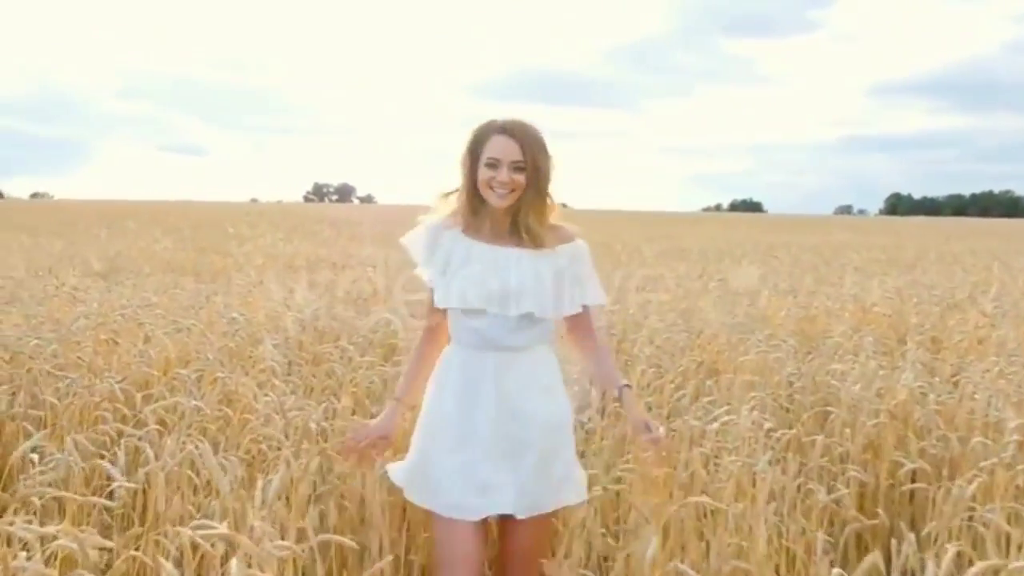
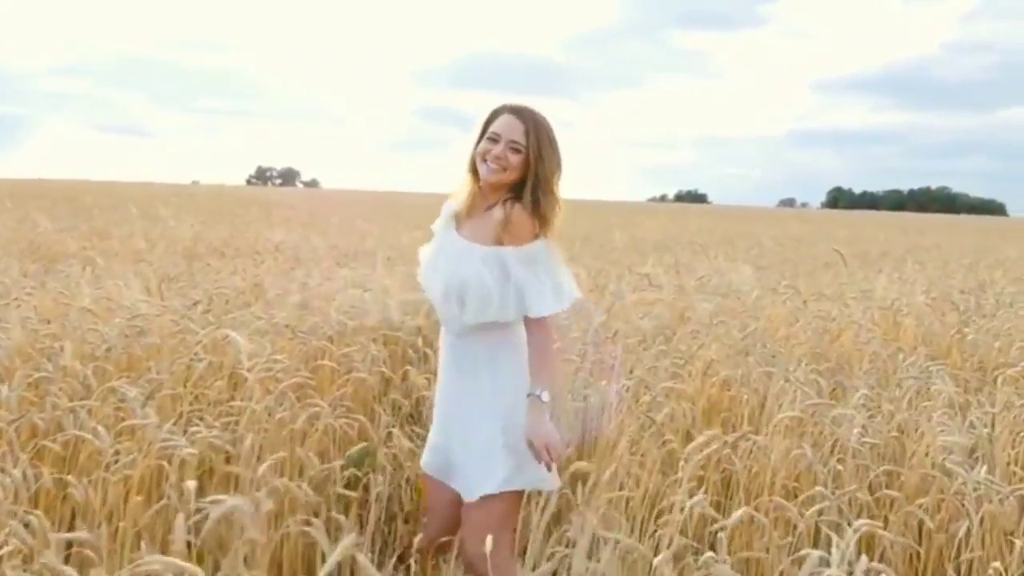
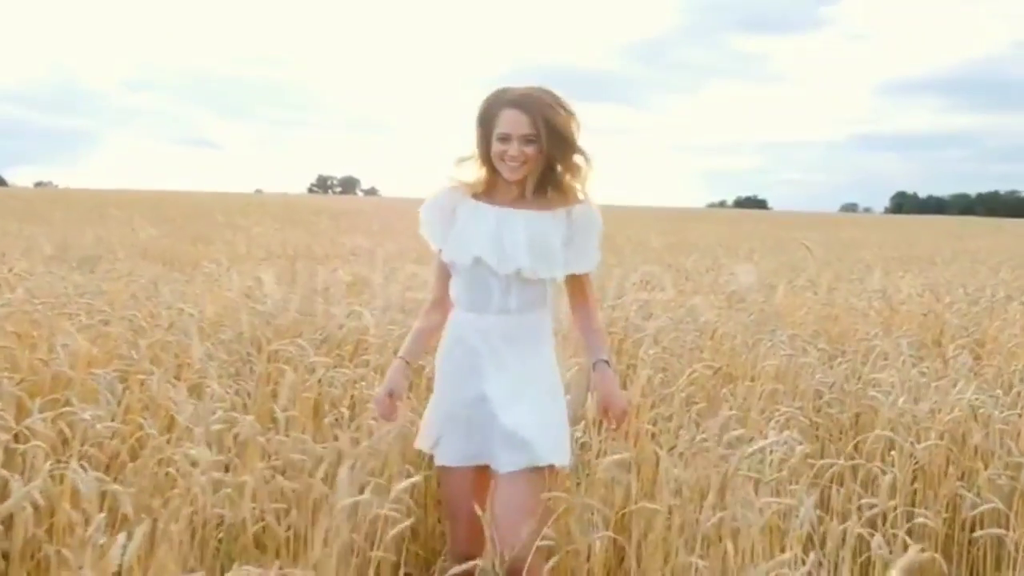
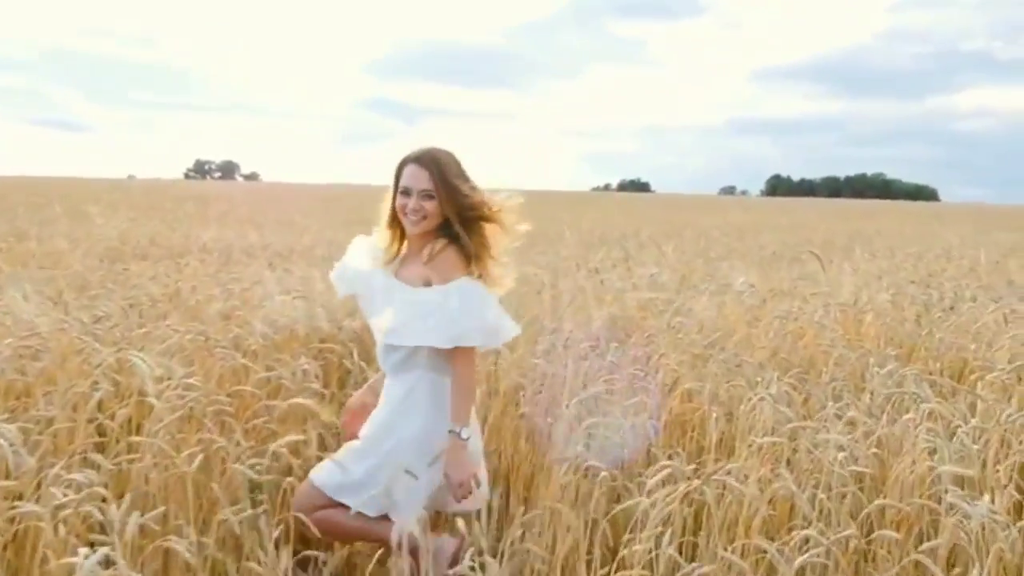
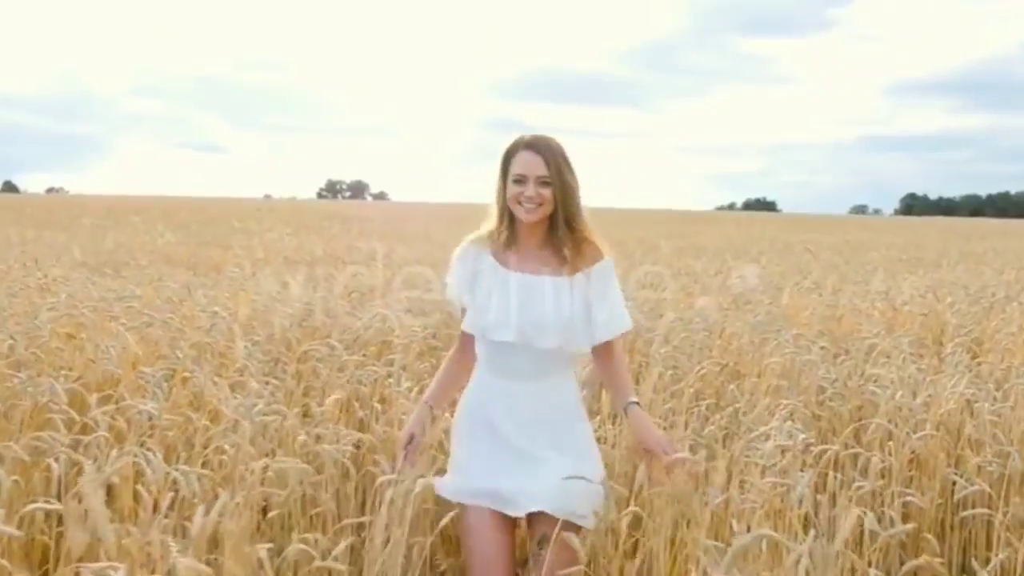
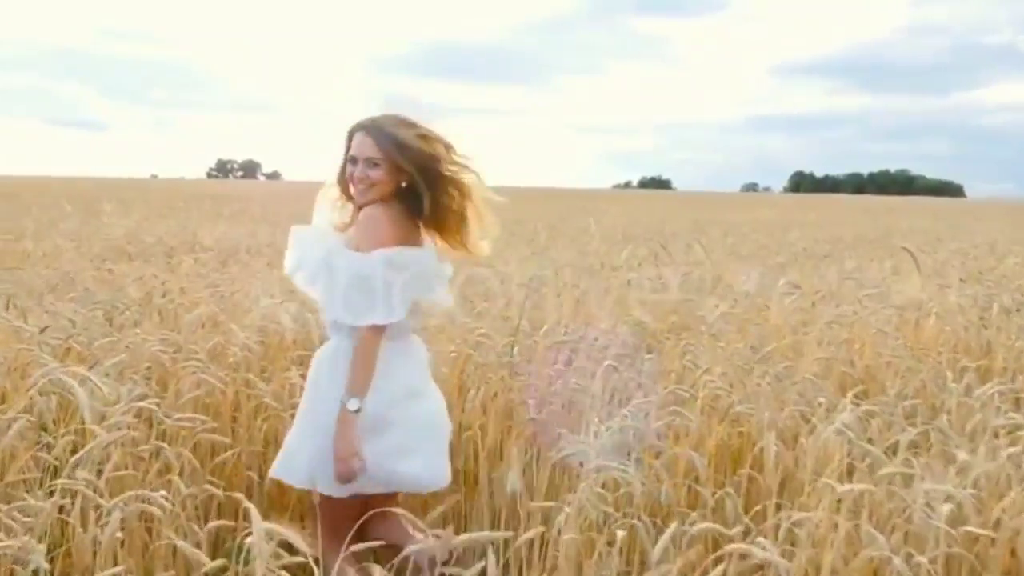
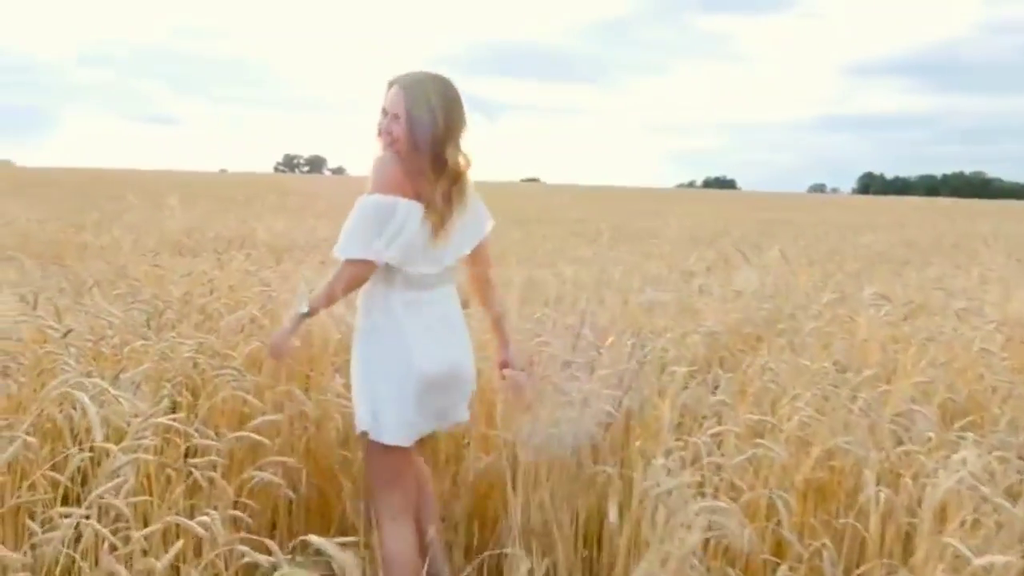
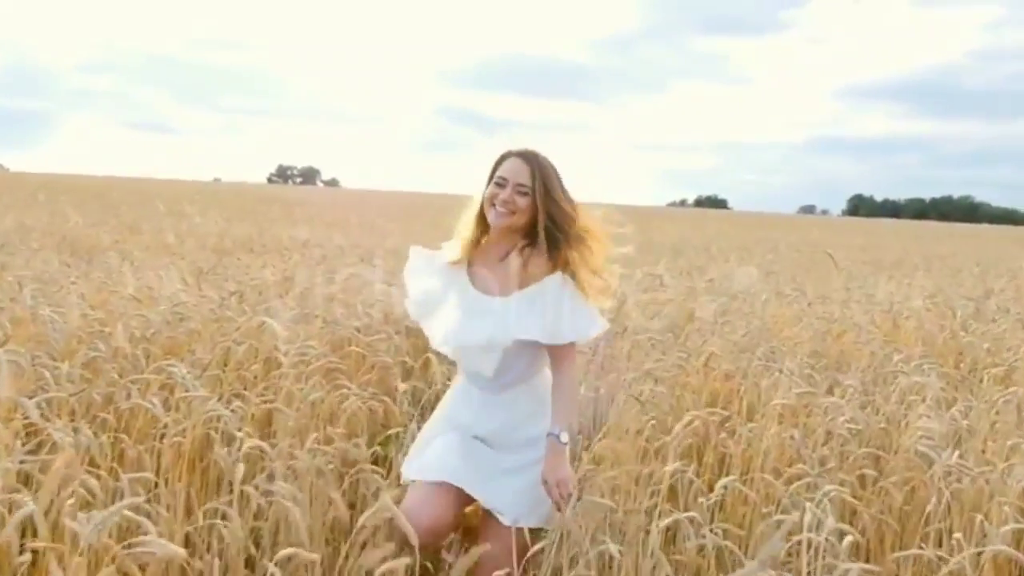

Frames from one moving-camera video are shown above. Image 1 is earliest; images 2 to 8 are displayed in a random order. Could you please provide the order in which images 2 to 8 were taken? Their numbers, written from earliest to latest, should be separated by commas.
5, 3, 8, 2, 4, 6, 7
